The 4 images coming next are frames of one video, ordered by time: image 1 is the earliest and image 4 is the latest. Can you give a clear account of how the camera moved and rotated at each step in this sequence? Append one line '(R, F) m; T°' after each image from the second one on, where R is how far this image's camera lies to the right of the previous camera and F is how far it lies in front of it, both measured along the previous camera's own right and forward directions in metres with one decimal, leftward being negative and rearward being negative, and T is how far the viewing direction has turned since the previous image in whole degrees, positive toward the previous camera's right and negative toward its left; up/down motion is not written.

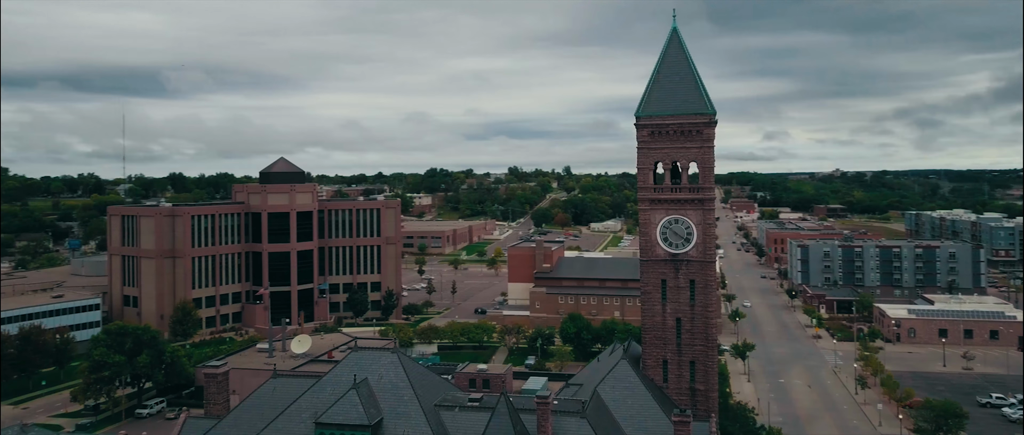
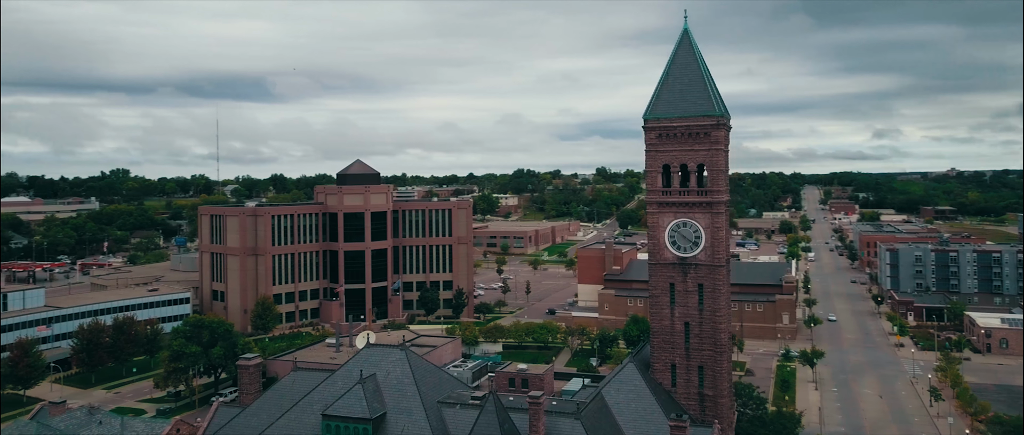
(+2.7, -0.3) m; -7°
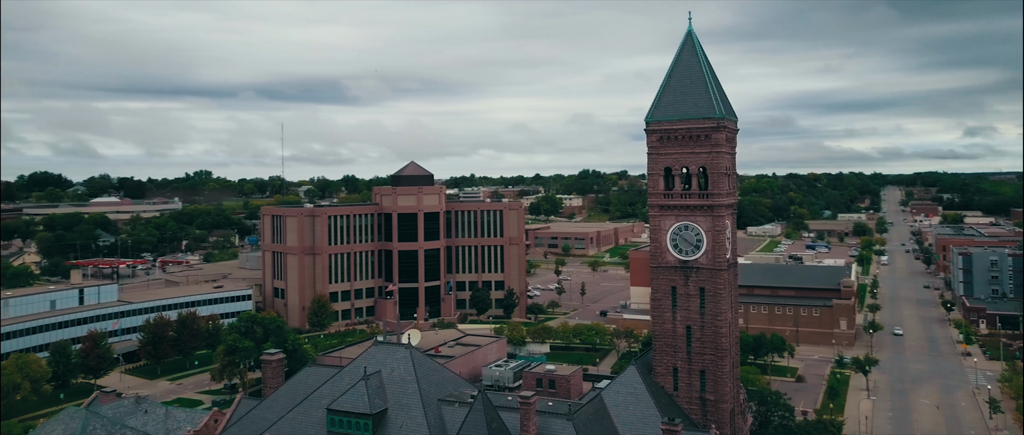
(+2.2, -0.3) m; -5°
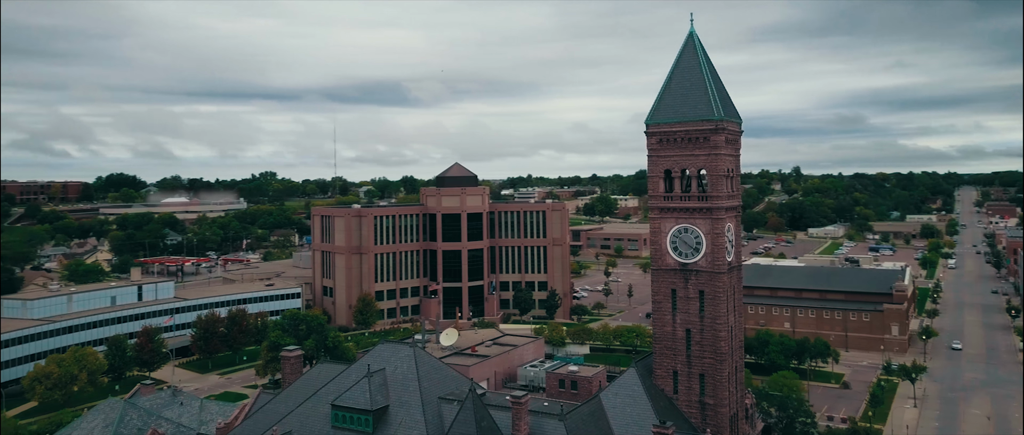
(+1.9, -0.2) m; -5°
